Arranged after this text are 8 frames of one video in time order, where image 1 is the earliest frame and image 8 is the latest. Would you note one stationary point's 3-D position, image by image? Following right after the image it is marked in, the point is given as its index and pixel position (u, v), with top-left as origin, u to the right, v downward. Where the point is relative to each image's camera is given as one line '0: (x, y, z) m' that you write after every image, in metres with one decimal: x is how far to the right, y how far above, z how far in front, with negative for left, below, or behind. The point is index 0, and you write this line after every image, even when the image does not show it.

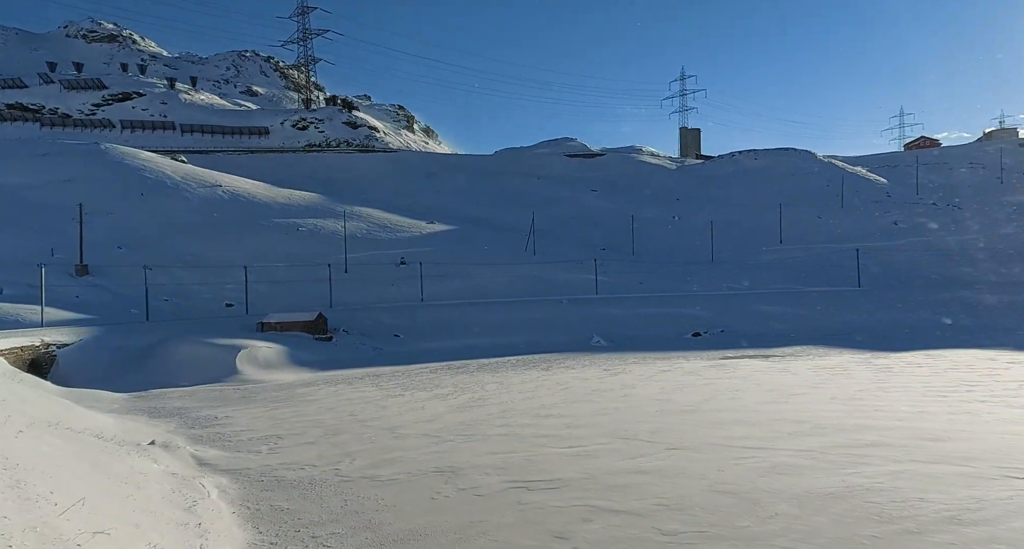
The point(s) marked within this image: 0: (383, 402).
0: (-2.7, -2.7, +18.0) m
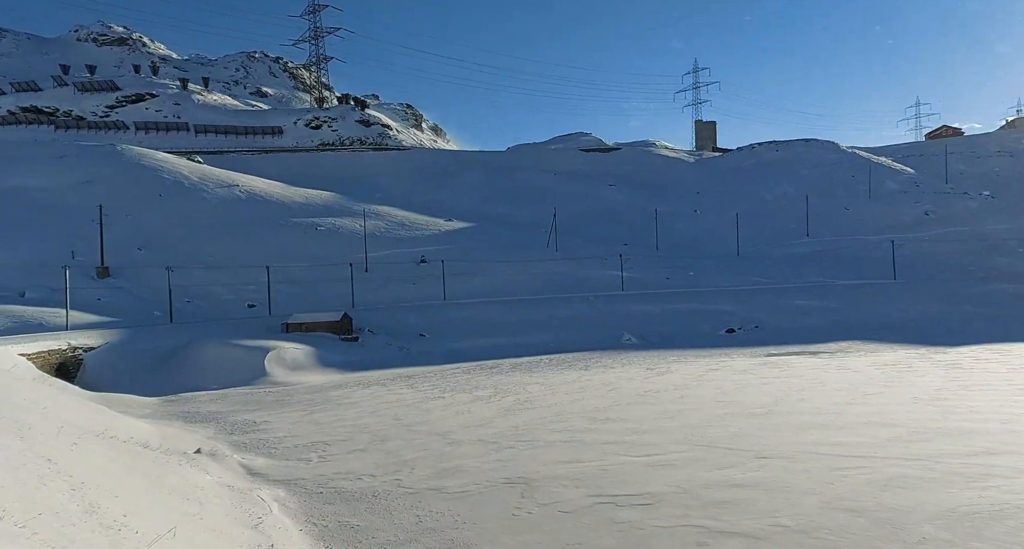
0: (-1.8, -2.7, +17.5) m
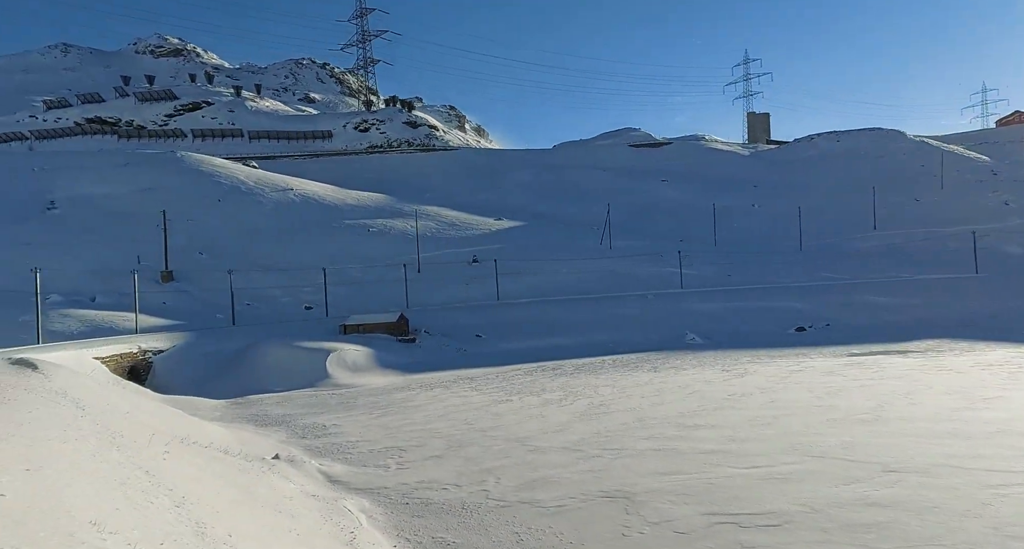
0: (-0.4, -2.7, +17.0) m
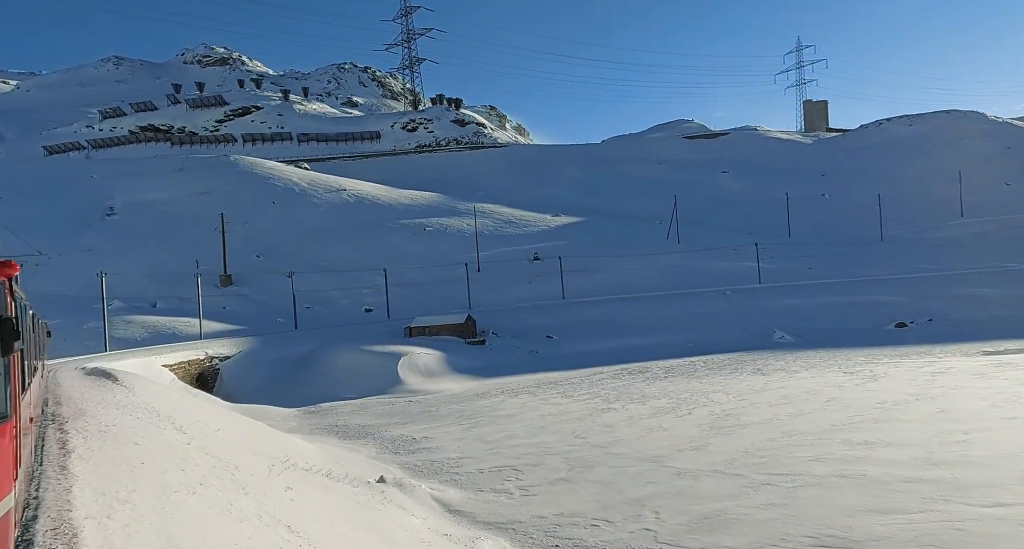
0: (+1.6, -2.6, +15.3) m
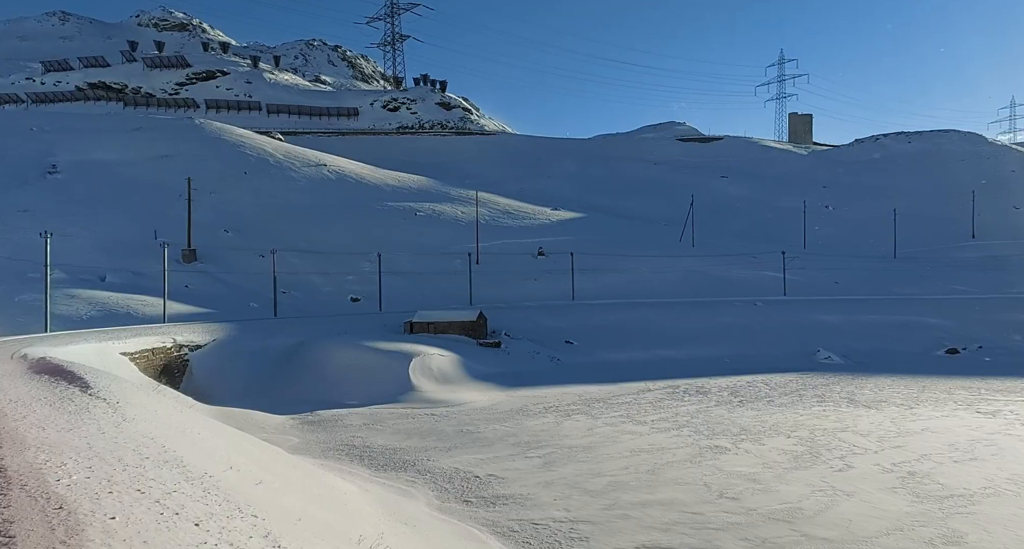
0: (+2.9, -2.6, +11.7) m
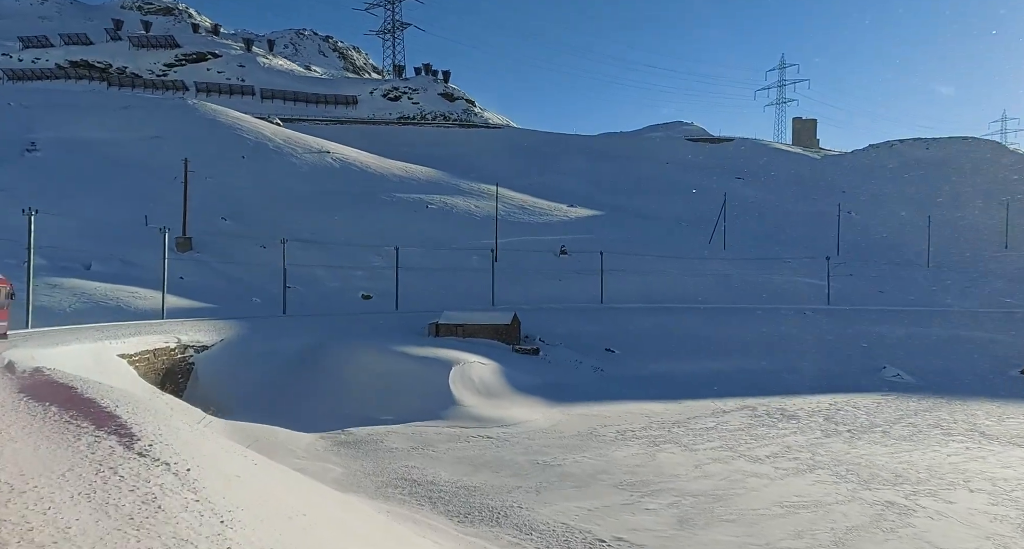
0: (+4.4, -2.7, +9.0) m
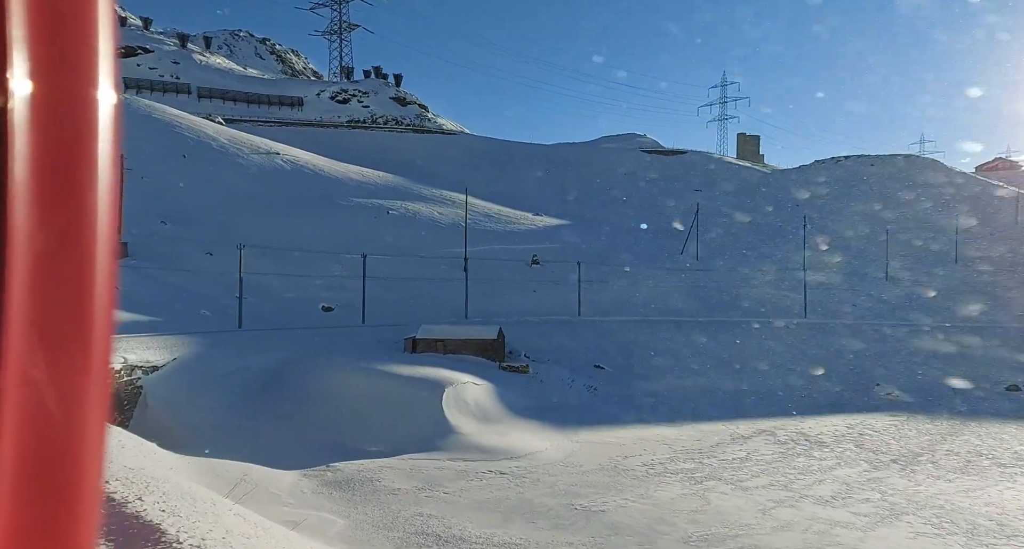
0: (+5.1, -2.9, +7.5) m
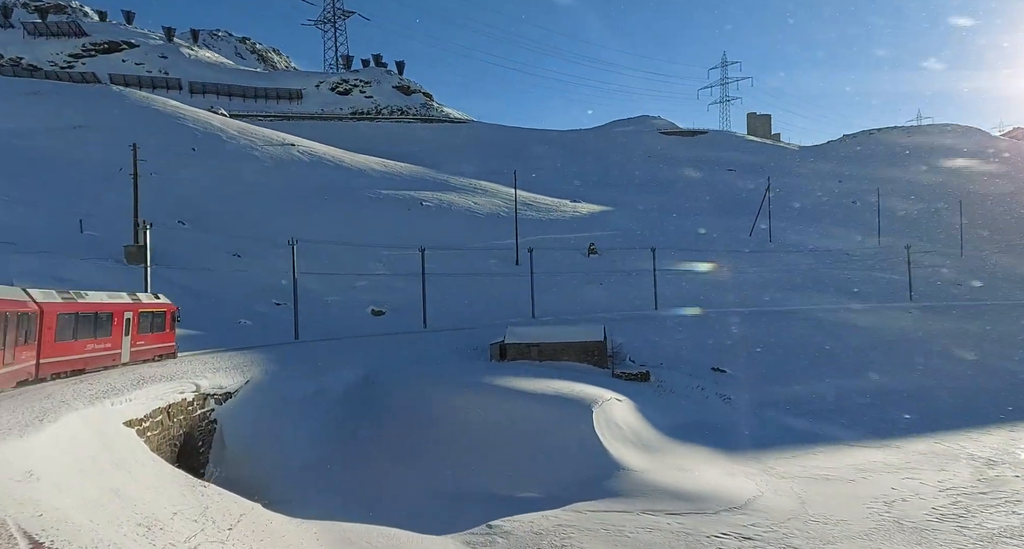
0: (+8.0, -2.5, +3.8) m
